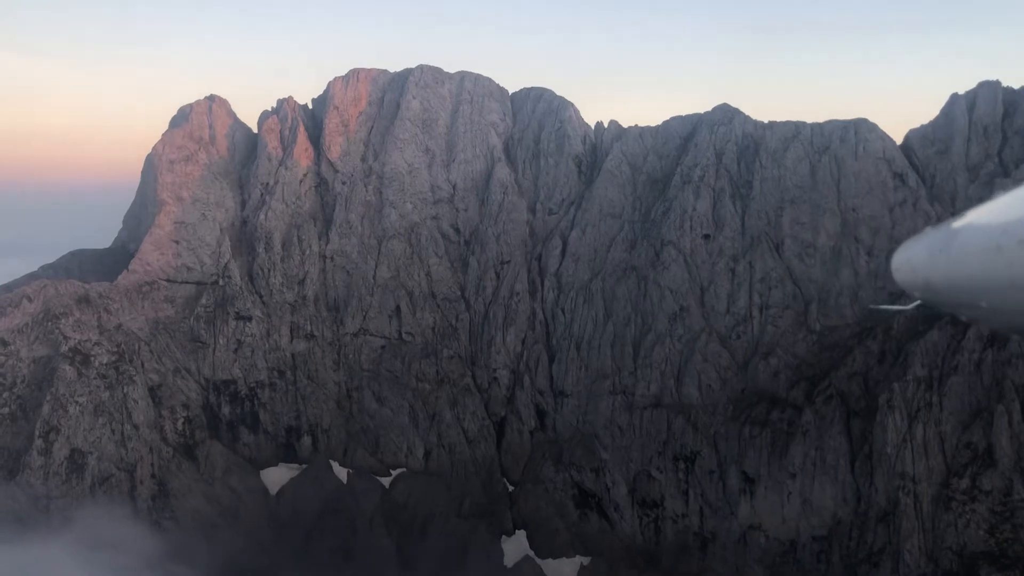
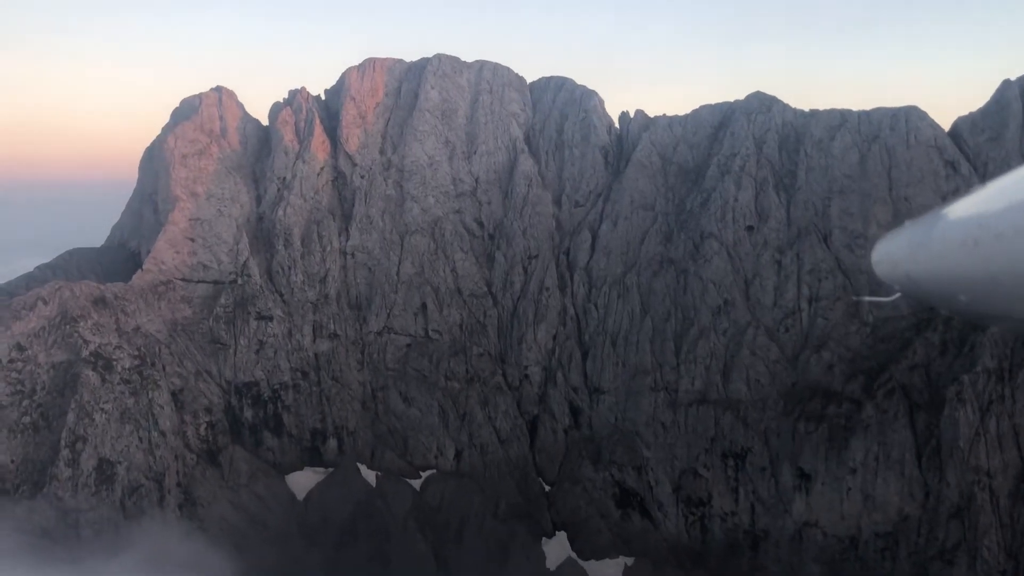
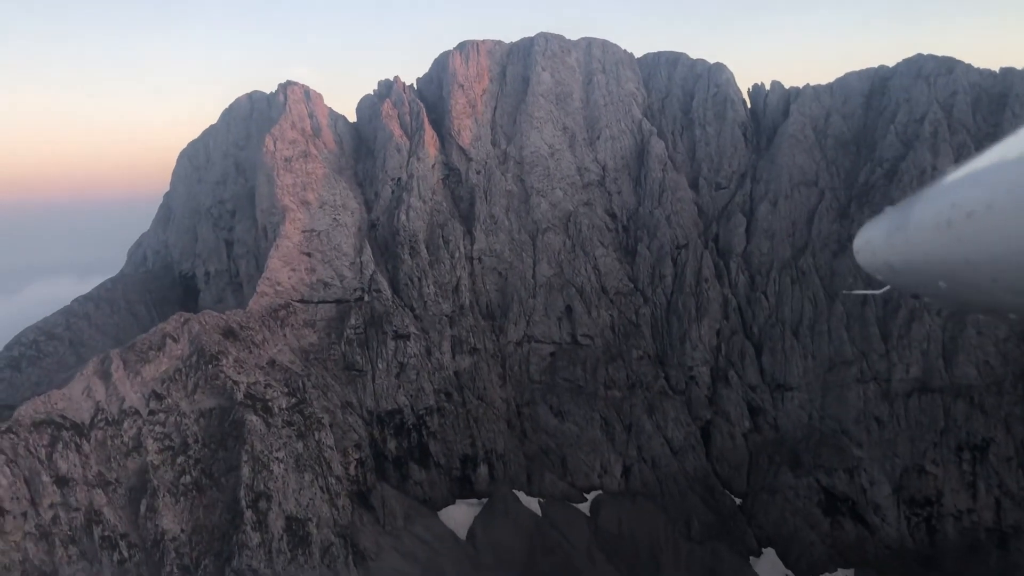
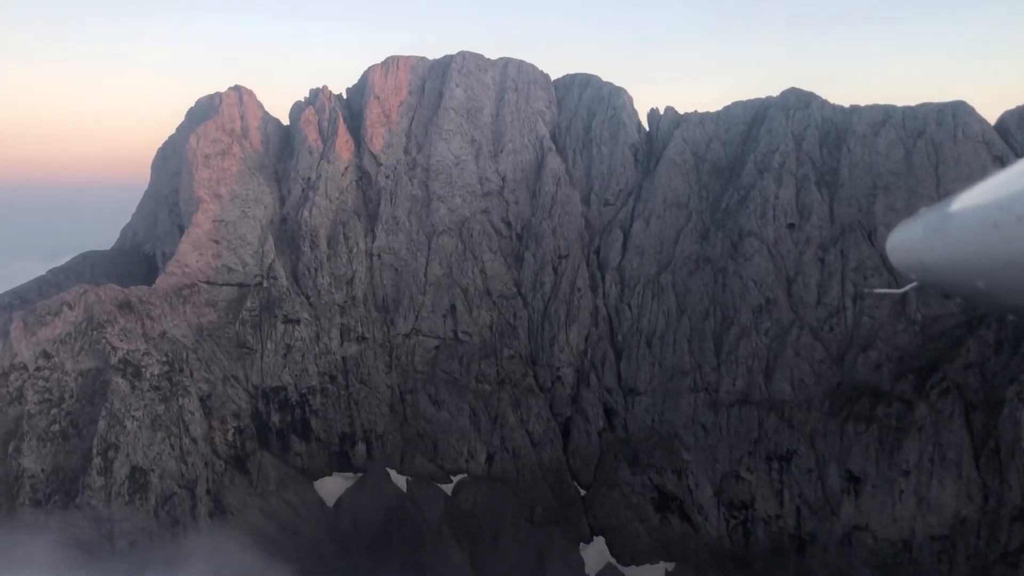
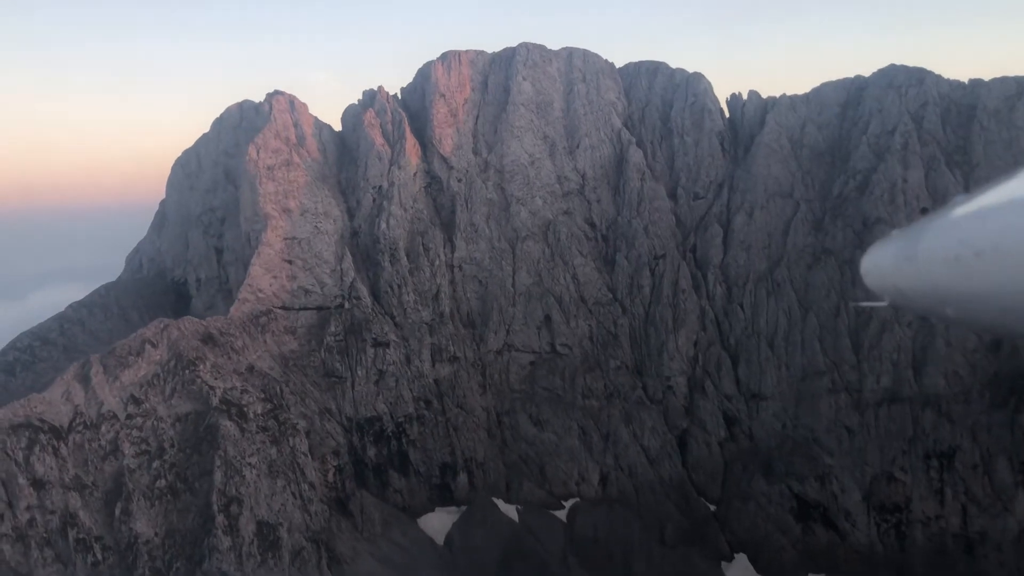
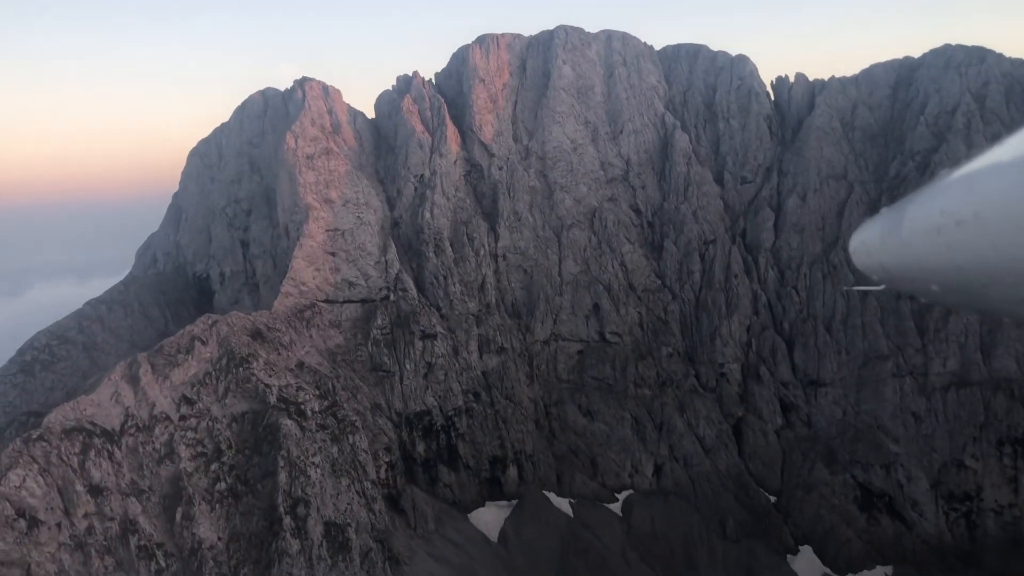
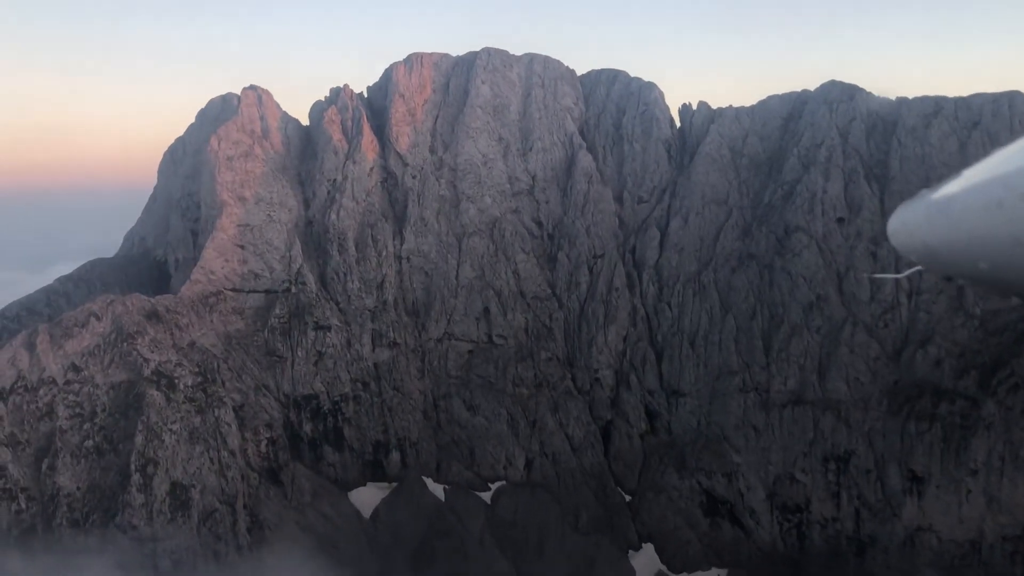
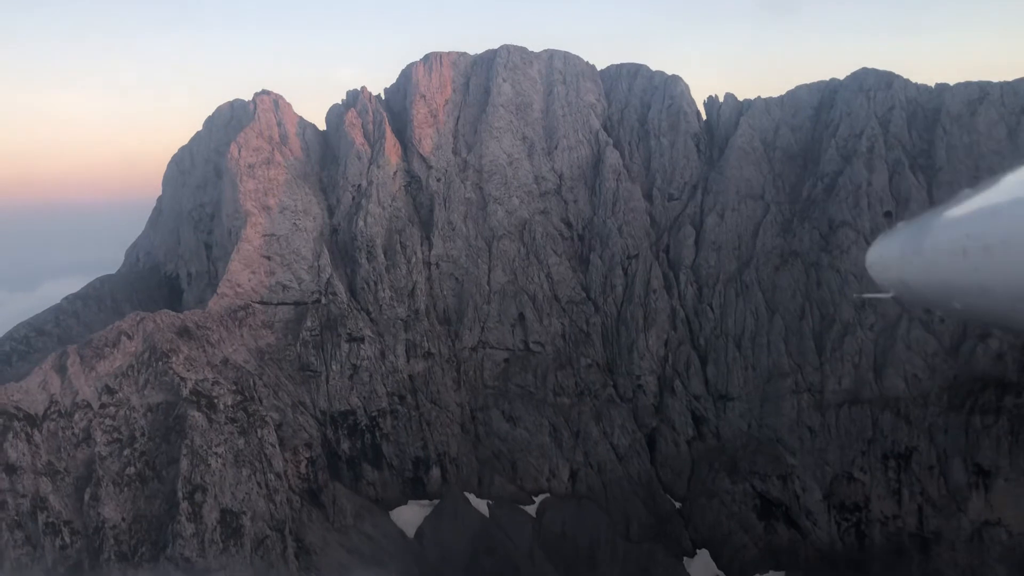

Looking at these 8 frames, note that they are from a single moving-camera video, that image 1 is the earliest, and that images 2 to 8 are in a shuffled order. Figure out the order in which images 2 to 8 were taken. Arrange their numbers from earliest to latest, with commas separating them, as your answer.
2, 4, 7, 8, 5, 3, 6
